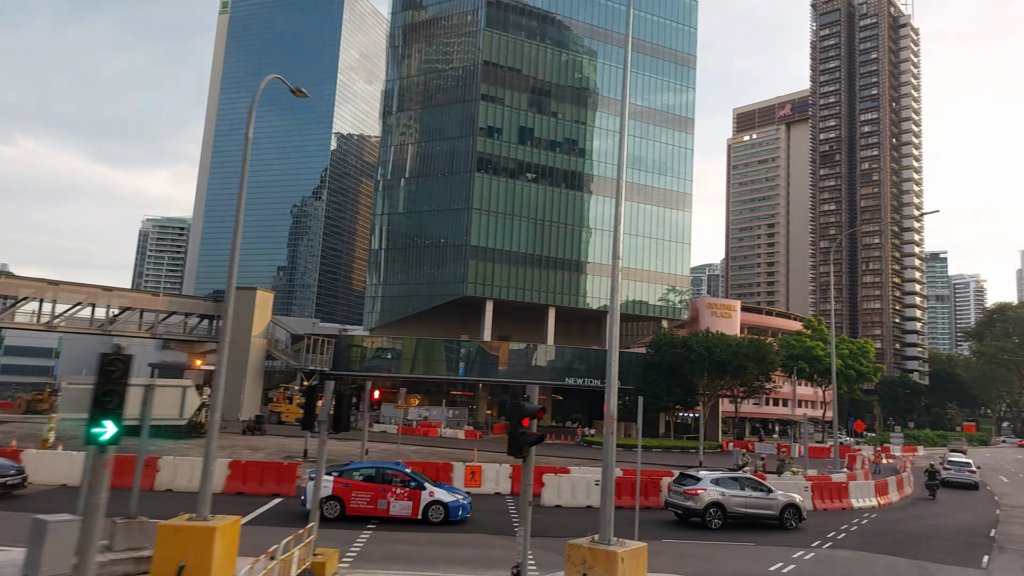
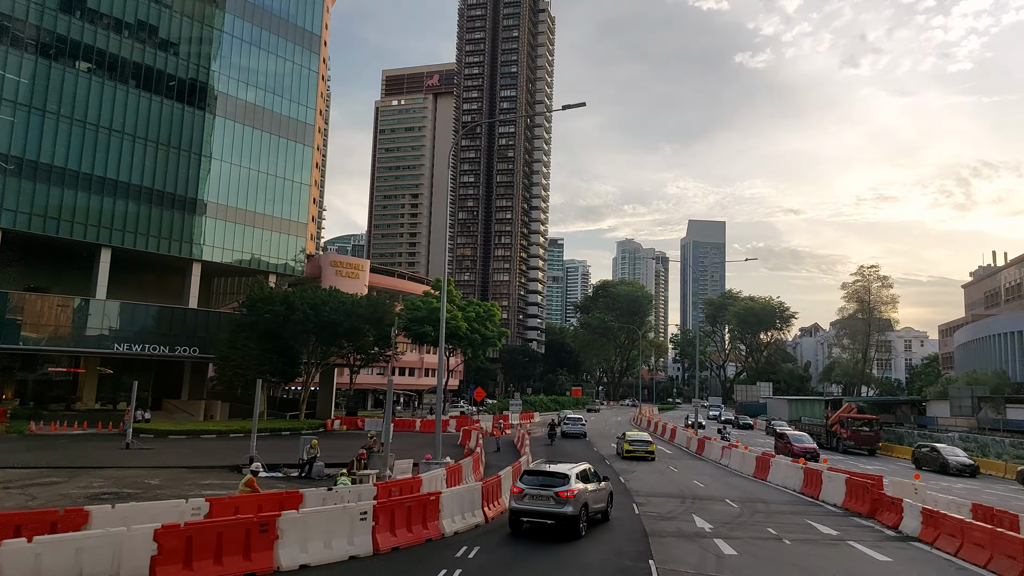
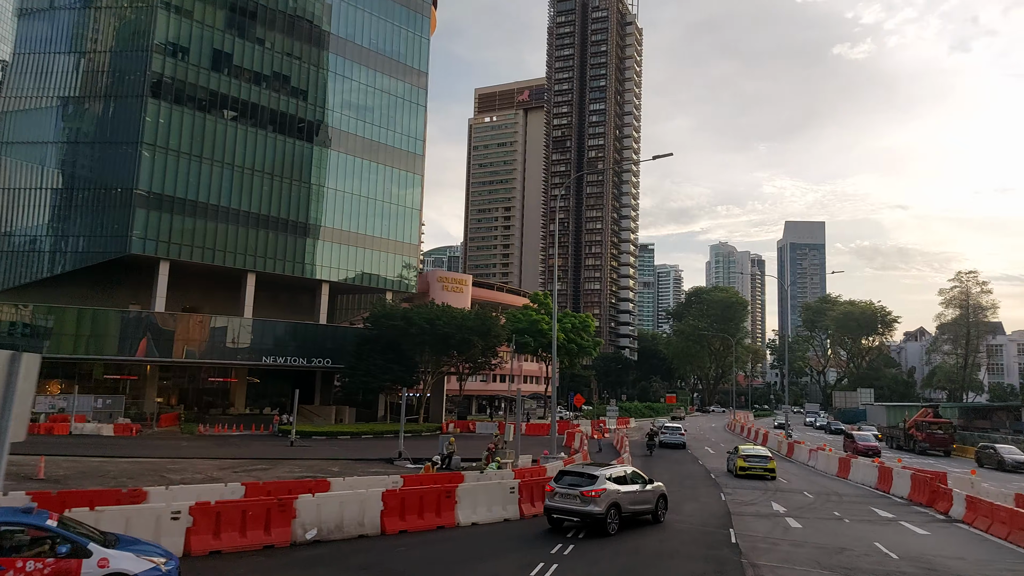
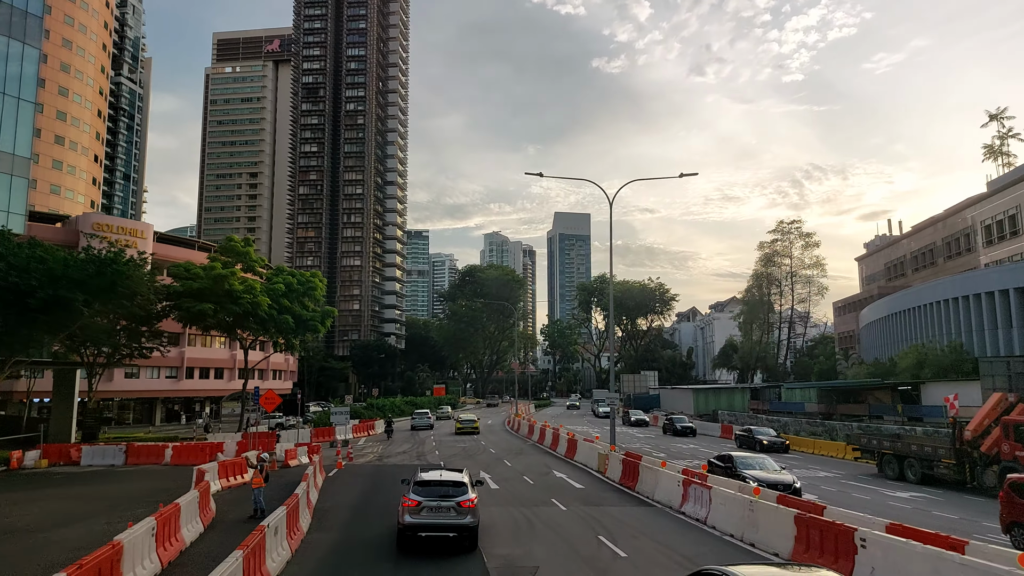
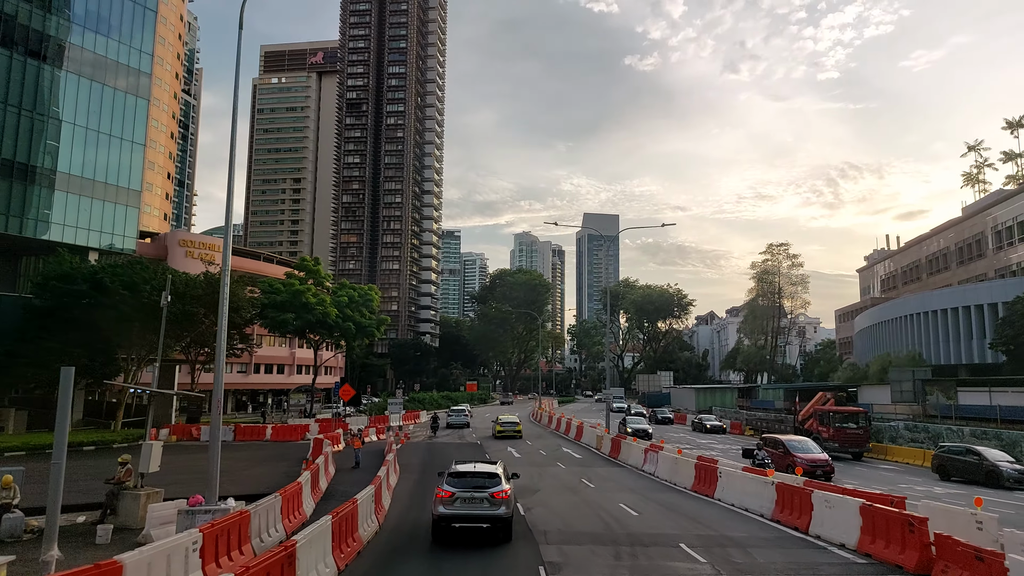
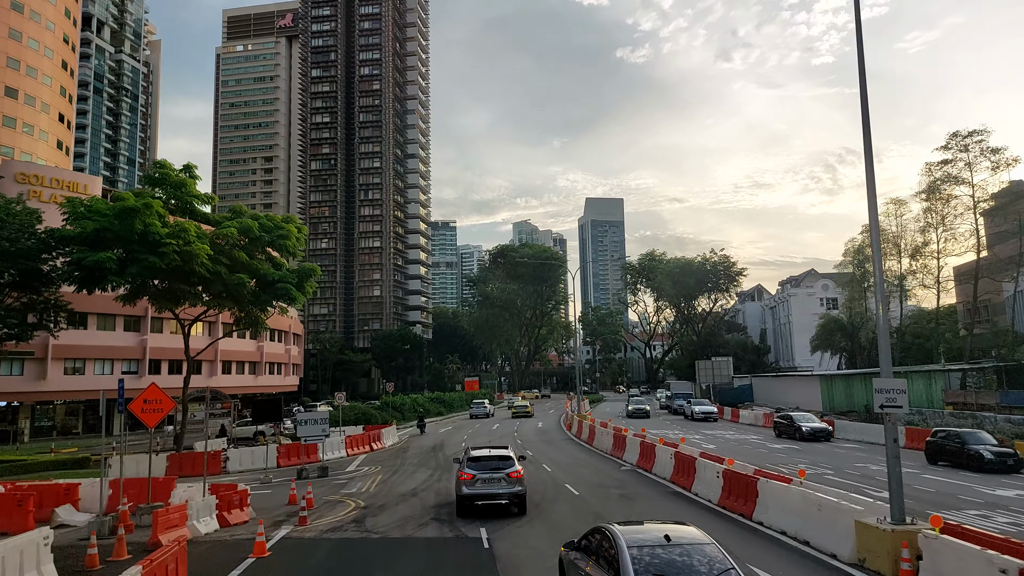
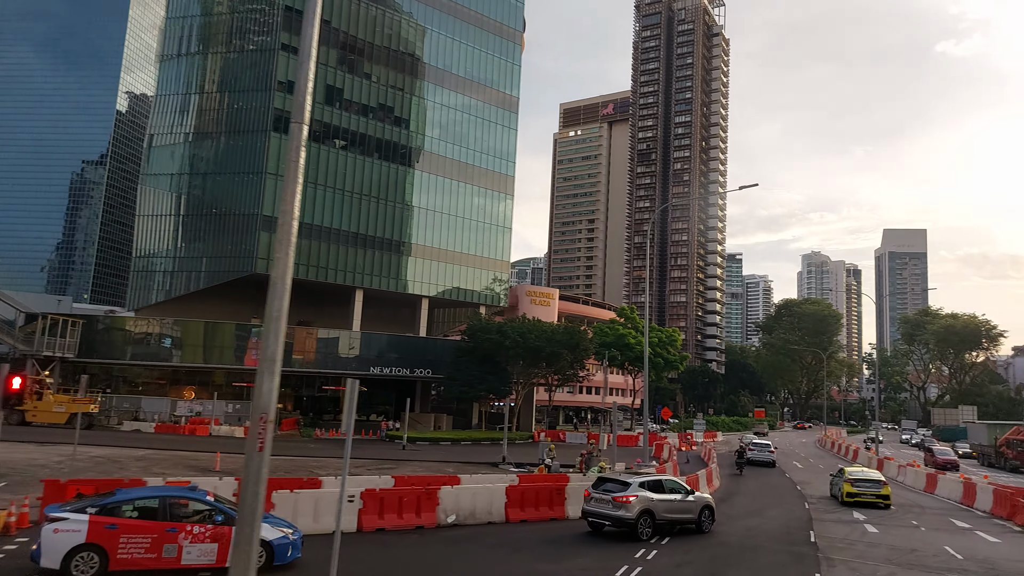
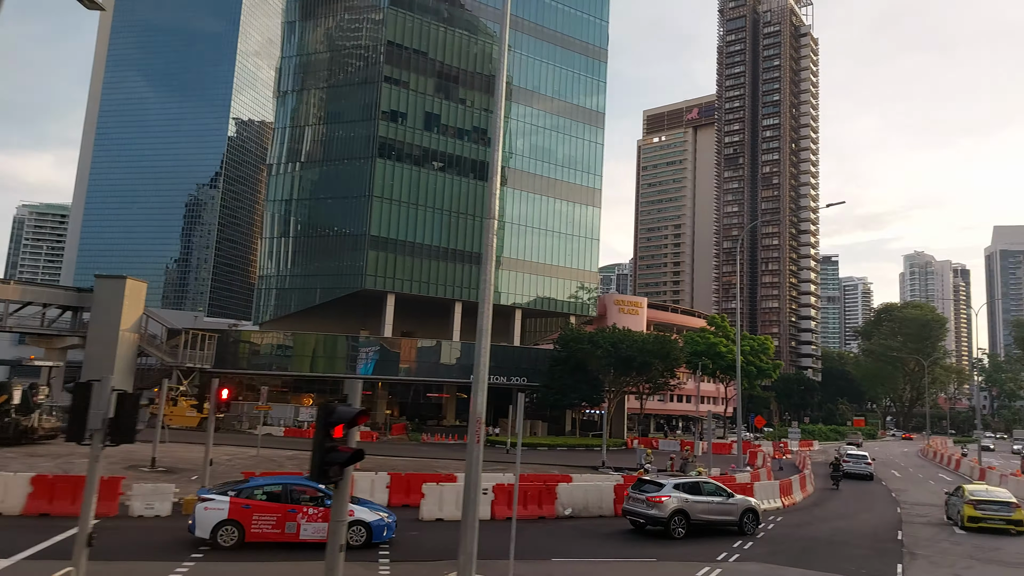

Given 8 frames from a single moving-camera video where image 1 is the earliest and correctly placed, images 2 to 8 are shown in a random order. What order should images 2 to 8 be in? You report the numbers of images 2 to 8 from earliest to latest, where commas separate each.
8, 7, 3, 2, 5, 4, 6
